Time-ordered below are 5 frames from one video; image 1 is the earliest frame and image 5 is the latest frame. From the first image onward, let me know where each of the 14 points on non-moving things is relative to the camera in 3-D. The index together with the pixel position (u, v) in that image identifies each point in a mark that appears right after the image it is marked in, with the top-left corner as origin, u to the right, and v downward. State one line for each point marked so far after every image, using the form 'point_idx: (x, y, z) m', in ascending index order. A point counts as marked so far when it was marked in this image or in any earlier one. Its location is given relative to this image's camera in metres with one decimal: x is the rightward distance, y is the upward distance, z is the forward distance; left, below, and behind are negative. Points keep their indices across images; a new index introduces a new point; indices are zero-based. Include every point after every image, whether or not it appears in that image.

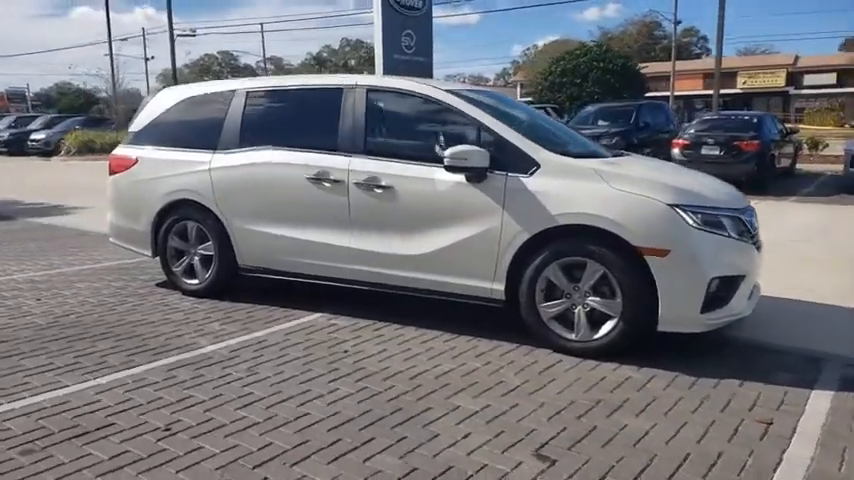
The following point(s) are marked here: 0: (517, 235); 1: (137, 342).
0: (+0.7, 0.0, +5.0) m
1: (-2.3, -0.8, +5.2) m
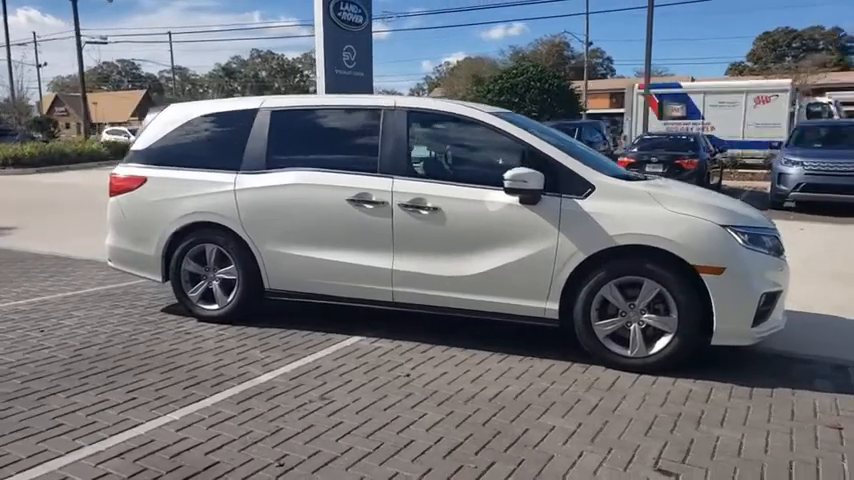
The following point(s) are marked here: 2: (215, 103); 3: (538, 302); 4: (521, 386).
0: (+1.2, -0.1, +5.2) m
1: (-1.8, -1.0, +4.9) m
2: (-2.1, +1.4, +6.6) m
3: (+0.9, -0.5, +5.4) m
4: (+0.7, -1.1, +4.8) m
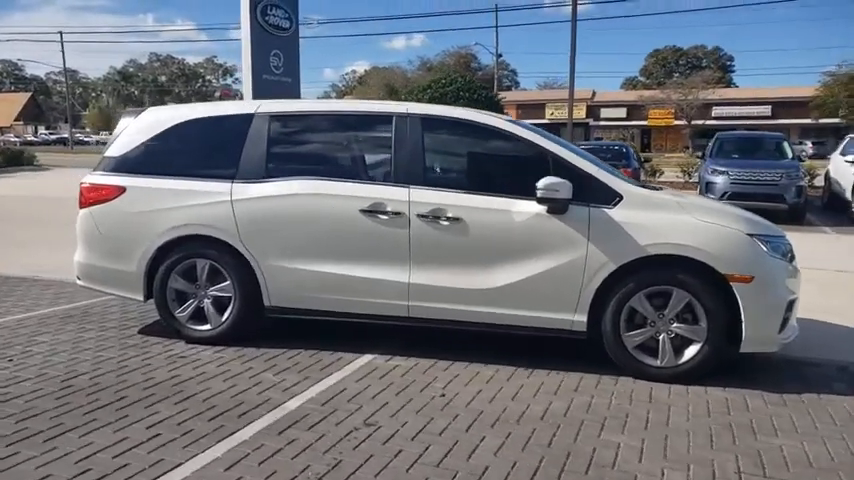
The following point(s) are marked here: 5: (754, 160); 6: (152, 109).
0: (+1.4, -0.2, +5.1) m
1: (-1.5, -1.1, +4.5) m
2: (-2.1, +1.2, +6.1) m
3: (+1.1, -0.6, +5.2) m
4: (+1.0, -1.1, +4.7) m
5: (+9.1, +2.3, +18.6) m
6: (-2.6, +1.2, +6.2) m
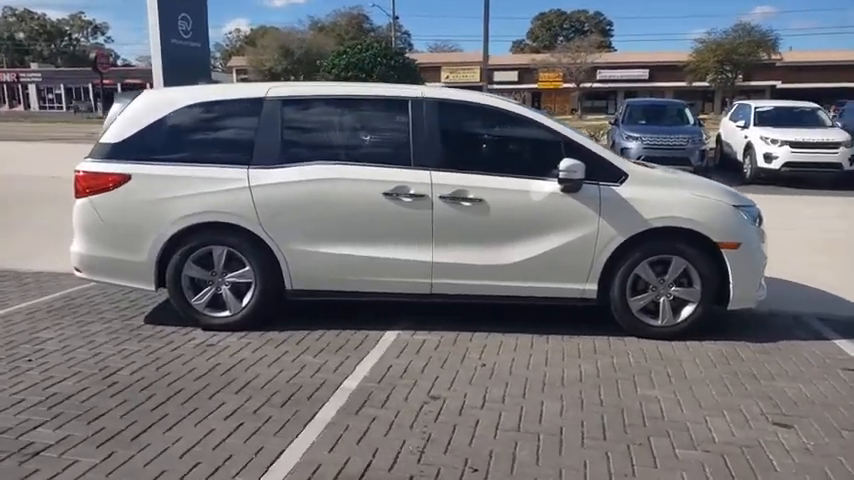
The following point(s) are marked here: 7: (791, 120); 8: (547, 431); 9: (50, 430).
0: (+1.6, 0.0, +5.6) m
1: (-1.2, -1.0, +4.6) m
2: (-2.0, +1.4, +5.9) m
3: (+1.3, -0.4, +5.7) m
4: (+1.3, -1.0, +5.2) m
5: (+7.1, +3.4, +19.9) m
6: (-2.5, +1.3, +6.0) m
7: (+10.0, +3.3, +18.2) m
8: (+0.7, -1.2, +4.0) m
9: (-2.2, -1.1, +3.9) m
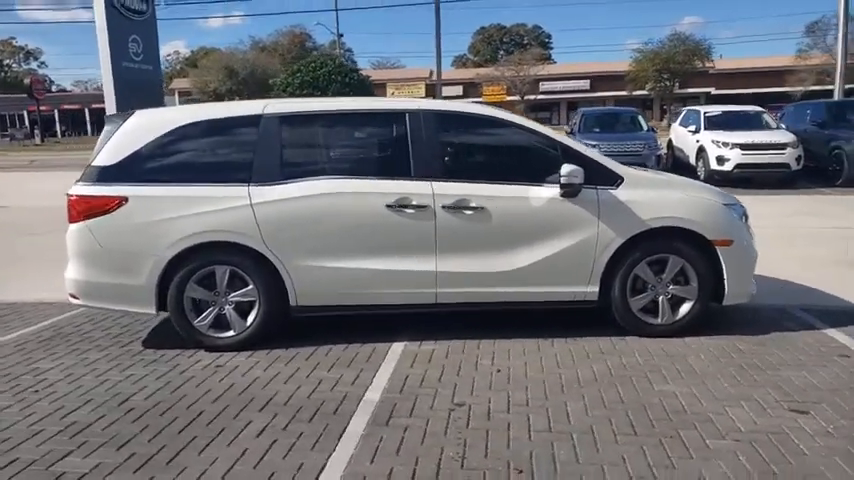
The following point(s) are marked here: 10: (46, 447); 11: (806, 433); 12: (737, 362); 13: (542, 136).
0: (+1.6, 0.0, +5.8) m
1: (-1.0, -1.1, +4.5) m
2: (-2.0, +1.2, +5.9) m
3: (+1.4, -0.4, +5.9) m
4: (+1.4, -1.0, +5.3) m
5: (+5.9, +3.3, +20.5) m
6: (-2.6, +1.1, +5.9) m
7: (+9.0, +3.4, +19.0) m
8: (+0.9, -1.2, +4.1) m
9: (-2.0, -1.2, +3.7) m
10: (-2.2, -1.2, +3.9) m
11: (+2.3, -1.2, +4.0) m
12: (+2.5, -1.0, +5.3) m
13: (+1.0, +0.9, +5.9) m
